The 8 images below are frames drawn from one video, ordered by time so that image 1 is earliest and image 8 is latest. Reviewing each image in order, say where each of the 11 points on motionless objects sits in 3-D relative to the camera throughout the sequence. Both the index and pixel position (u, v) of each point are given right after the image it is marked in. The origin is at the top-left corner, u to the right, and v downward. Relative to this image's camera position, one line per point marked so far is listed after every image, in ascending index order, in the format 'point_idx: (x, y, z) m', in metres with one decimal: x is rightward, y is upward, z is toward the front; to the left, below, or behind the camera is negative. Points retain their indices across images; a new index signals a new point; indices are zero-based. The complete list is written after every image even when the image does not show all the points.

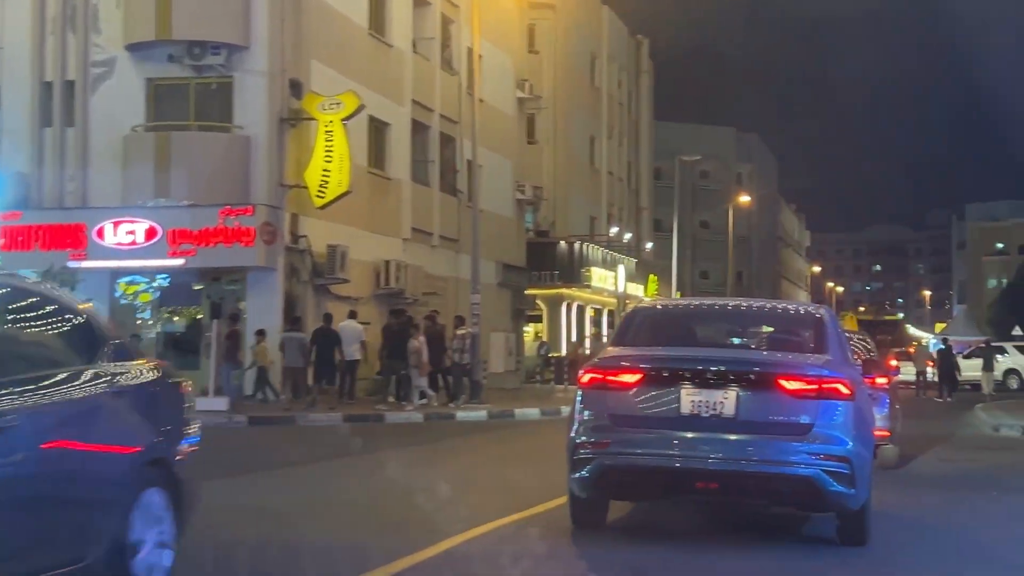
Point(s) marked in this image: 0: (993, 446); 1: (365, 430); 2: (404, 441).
0: (+6.0, -2.0, +18.1) m
1: (-1.9, -1.9, +19.5) m
2: (-1.4, -1.8, +18.5) m
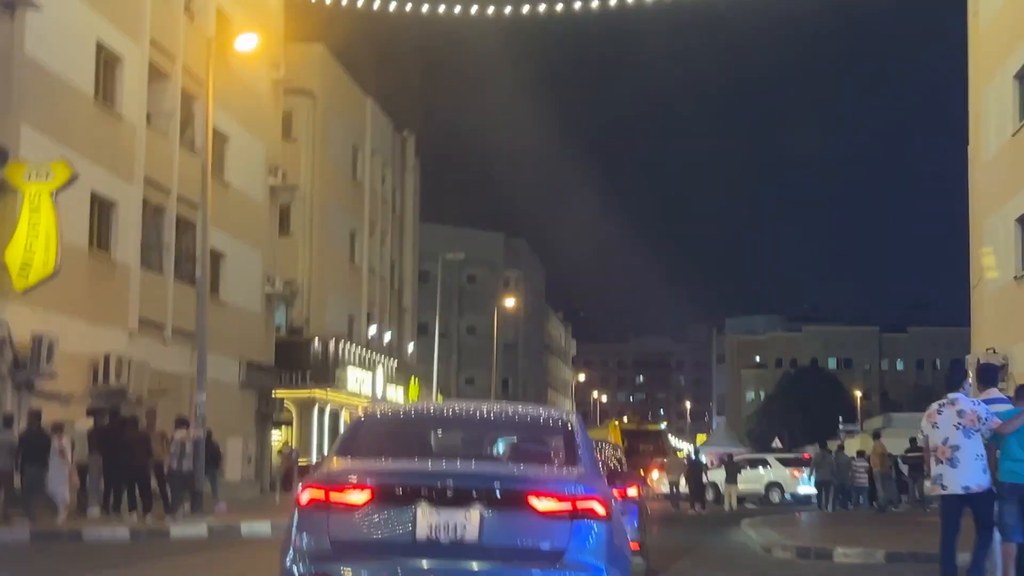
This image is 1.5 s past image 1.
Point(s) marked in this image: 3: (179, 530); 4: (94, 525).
0: (+2.8, -3.2, +16.4) m
1: (-5.2, -3.0, +16.6) m
2: (-4.5, -2.9, +15.6) m
3: (-4.4, -3.1, +18.9) m
4: (-5.4, -3.0, +18.4) m
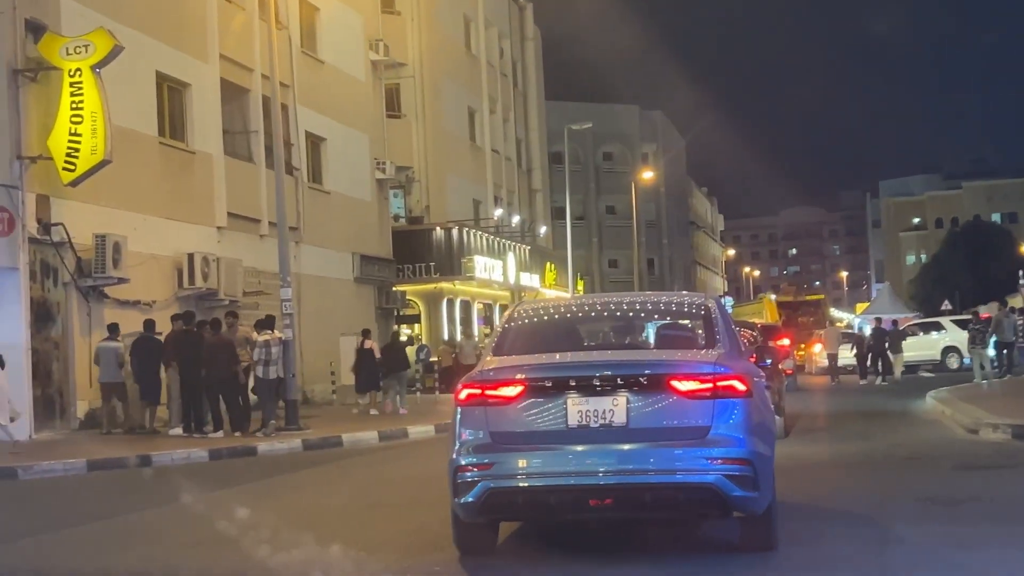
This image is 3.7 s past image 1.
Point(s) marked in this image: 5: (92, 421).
0: (+4.1, -1.5, +13.1) m
1: (-3.8, -1.8, +14.1) m
2: (-3.2, -1.8, +13.1) m
3: (-2.8, -1.8, +16.3) m
4: (-3.8, -1.8, +15.9) m
5: (-5.4, -1.7, +18.6) m
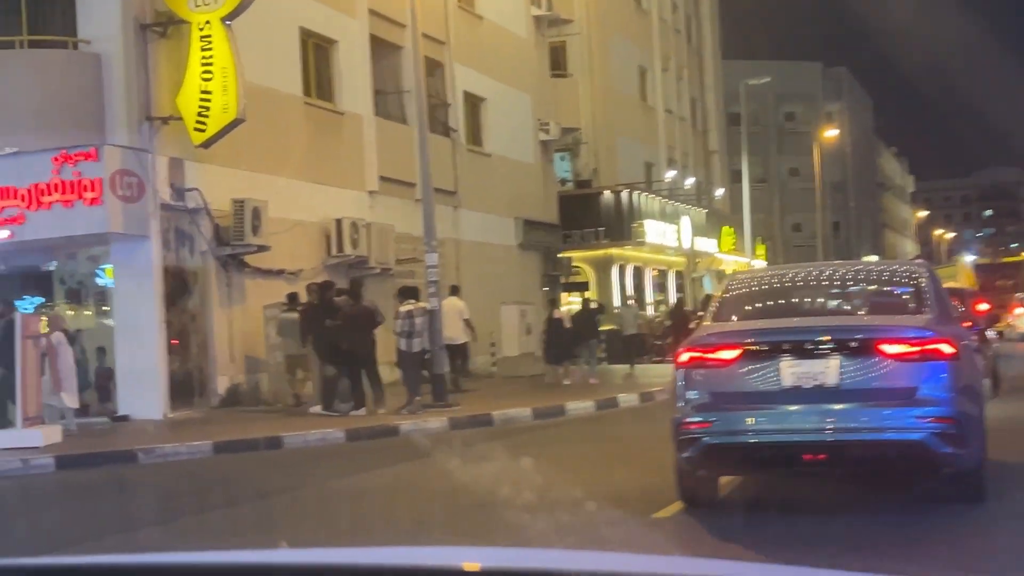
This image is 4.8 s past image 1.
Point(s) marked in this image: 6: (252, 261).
0: (+5.4, -1.1, +10.9) m
1: (-2.4, -1.5, +12.9) m
2: (-1.9, -1.5, +11.8) m
3: (-1.0, -1.4, +15.0) m
4: (-2.2, -1.4, +14.7) m
5: (-3.4, -1.3, +17.6) m
6: (-3.2, +0.3, +18.1) m
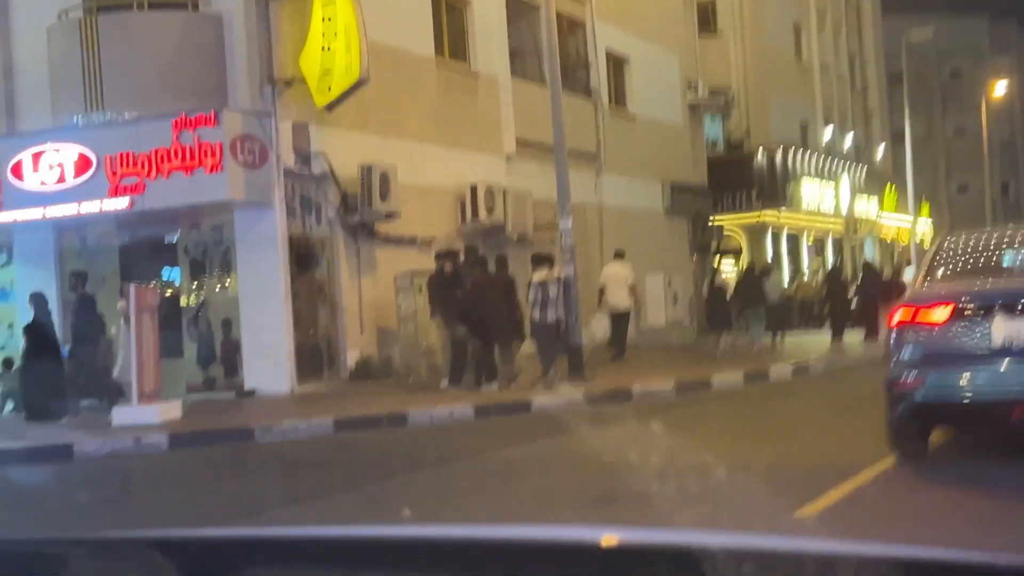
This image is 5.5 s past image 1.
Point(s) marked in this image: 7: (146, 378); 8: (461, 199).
0: (+6.3, -0.8, +9.4) m
1: (-1.2, -1.3, +12.2) m
2: (-0.9, -1.2, +11.0) m
3: (+0.3, -1.1, +14.1) m
4: (-0.8, -1.1, +14.0) m
5: (-1.7, -1.0, +16.9) m
6: (-1.6, +0.7, +17.4) m
7: (-3.3, -0.8, +12.9) m
8: (-0.7, +1.2, +19.2) m
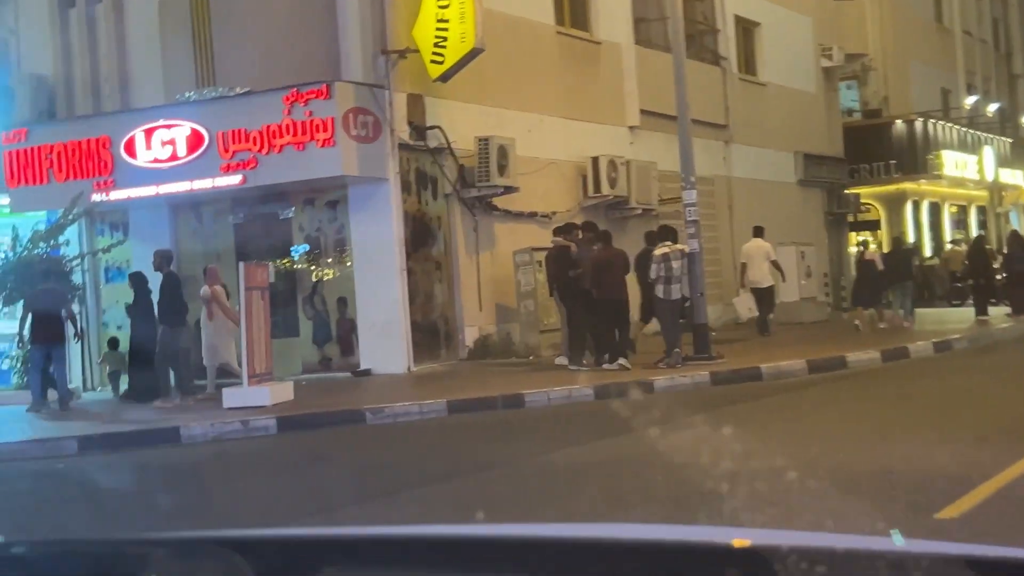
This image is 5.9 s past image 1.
0: (+6.9, -0.7, +8.2) m
1: (-0.2, -1.1, +11.7) m
2: (0.0, -1.1, +10.5) m
3: (+1.4, -0.9, +13.5) m
4: (+0.3, -0.9, +13.5) m
5: (-0.3, -0.7, +16.4) m
6: (-0.1, +1.0, +16.9) m
7: (-2.2, -0.6, +12.6) m
8: (+0.9, +1.5, +18.6) m
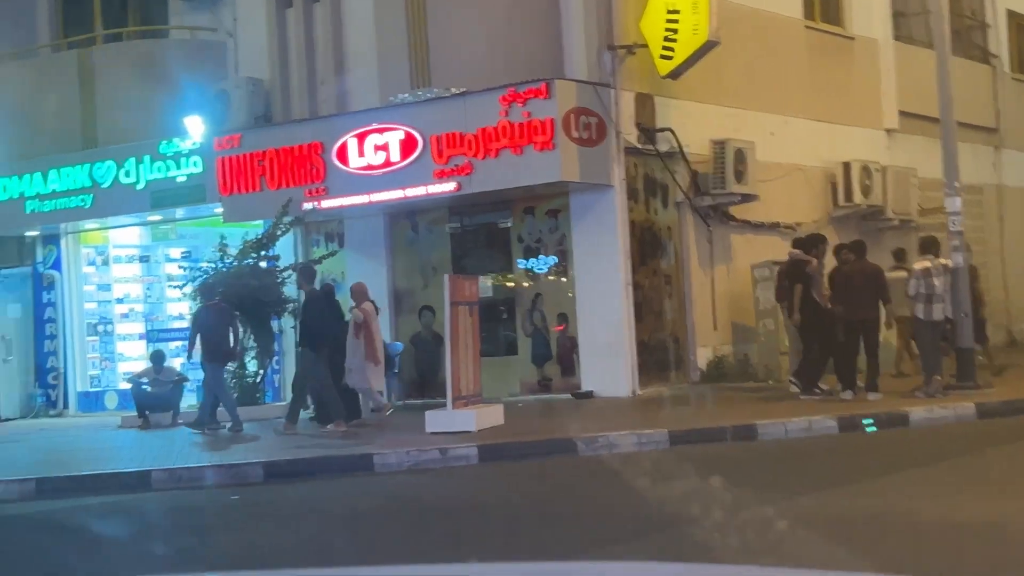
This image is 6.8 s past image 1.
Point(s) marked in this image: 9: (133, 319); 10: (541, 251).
0: (+7.9, -0.8, +5.7) m
1: (+1.4, -1.2, +10.4) m
2: (+1.4, -1.2, +9.2) m
3: (+3.4, -1.0, +11.8) m
4: (+2.2, -1.0, +12.0) m
5: (+2.1, -0.9, +15.0) m
6: (+2.4, +0.8, +15.5) m
7: (-0.4, -0.7, +11.6) m
8: (+3.7, +1.3, +17.0) m
9: (-4.3, -0.3, +16.3) m
10: (+0.3, +0.4, +14.4) m
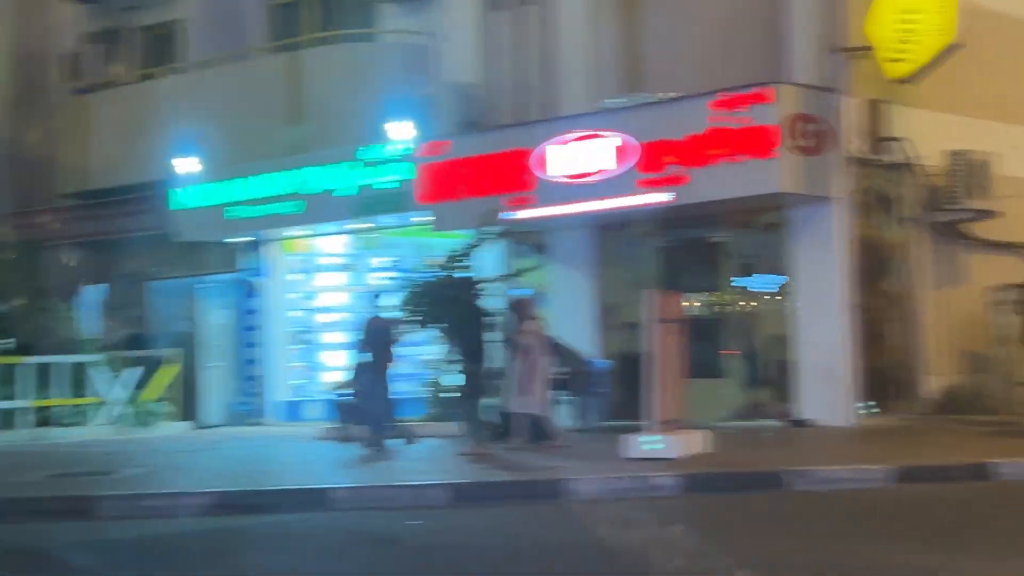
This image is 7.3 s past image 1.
0: (+8.4, -1.0, +3.7) m
1: (+2.7, -1.4, +9.3) m
2: (+2.5, -1.3, +8.1) m
3: (+4.9, -1.2, +10.5) m
4: (+3.8, -1.2, +10.8) m
5: (+4.2, -1.1, +13.8) m
6: (+4.6, +0.6, +14.2) m
7: (+1.1, -0.9, +10.8) m
8: (+6.1, +1.0, +15.6) m
9: (-2.0, -0.4, +16.0) m
10: (+2.3, +0.2, +13.5) m
